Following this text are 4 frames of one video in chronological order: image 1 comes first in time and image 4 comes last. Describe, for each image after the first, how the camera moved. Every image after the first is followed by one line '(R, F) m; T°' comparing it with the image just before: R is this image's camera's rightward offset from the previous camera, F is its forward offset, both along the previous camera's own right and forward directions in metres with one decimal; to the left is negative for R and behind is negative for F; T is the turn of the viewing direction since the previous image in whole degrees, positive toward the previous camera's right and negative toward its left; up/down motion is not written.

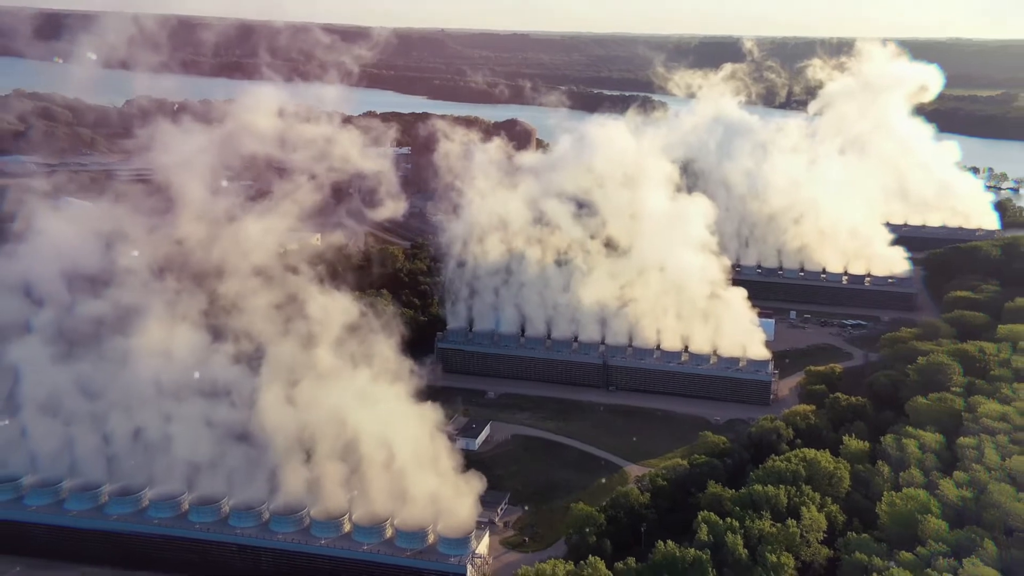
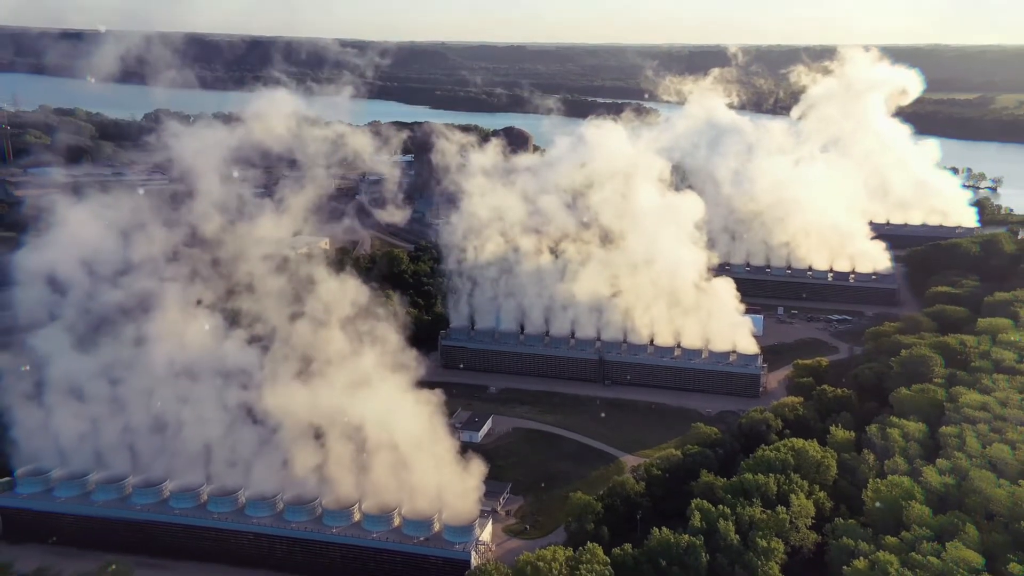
(+2.6, -0.6) m; -13°
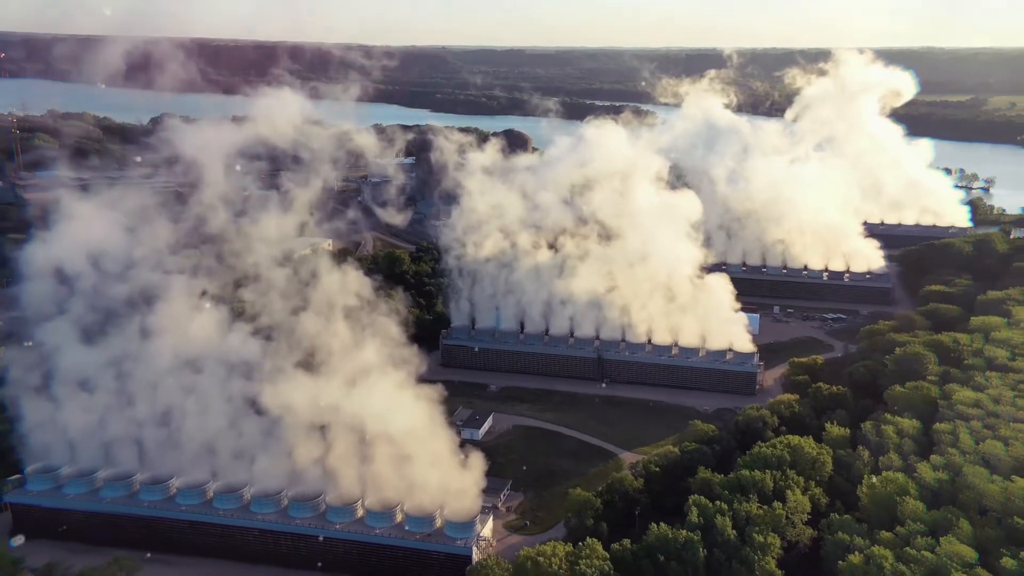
(+0.1, -0.2) m; 0°
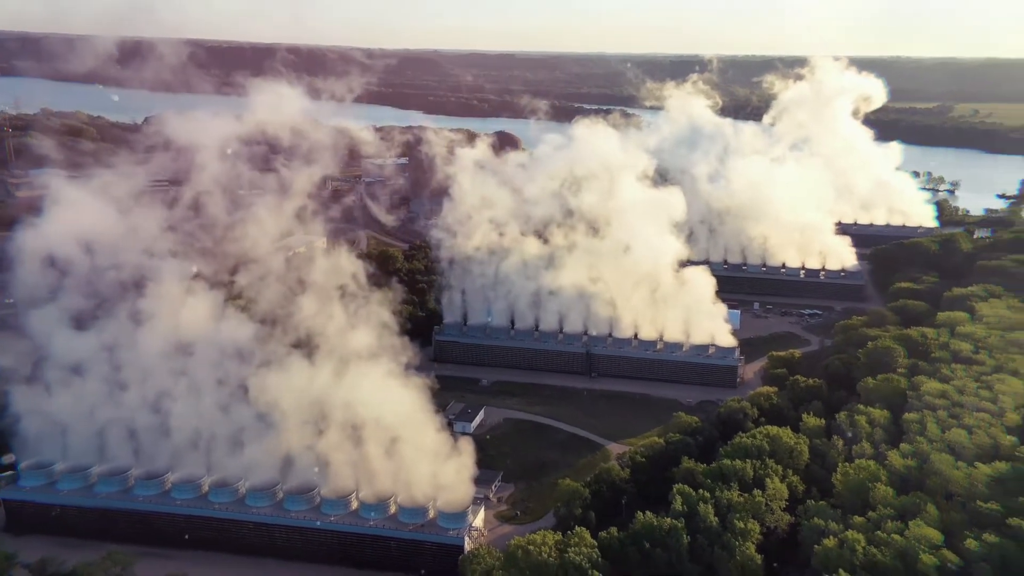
(-0.2, -0.4) m; +2°
